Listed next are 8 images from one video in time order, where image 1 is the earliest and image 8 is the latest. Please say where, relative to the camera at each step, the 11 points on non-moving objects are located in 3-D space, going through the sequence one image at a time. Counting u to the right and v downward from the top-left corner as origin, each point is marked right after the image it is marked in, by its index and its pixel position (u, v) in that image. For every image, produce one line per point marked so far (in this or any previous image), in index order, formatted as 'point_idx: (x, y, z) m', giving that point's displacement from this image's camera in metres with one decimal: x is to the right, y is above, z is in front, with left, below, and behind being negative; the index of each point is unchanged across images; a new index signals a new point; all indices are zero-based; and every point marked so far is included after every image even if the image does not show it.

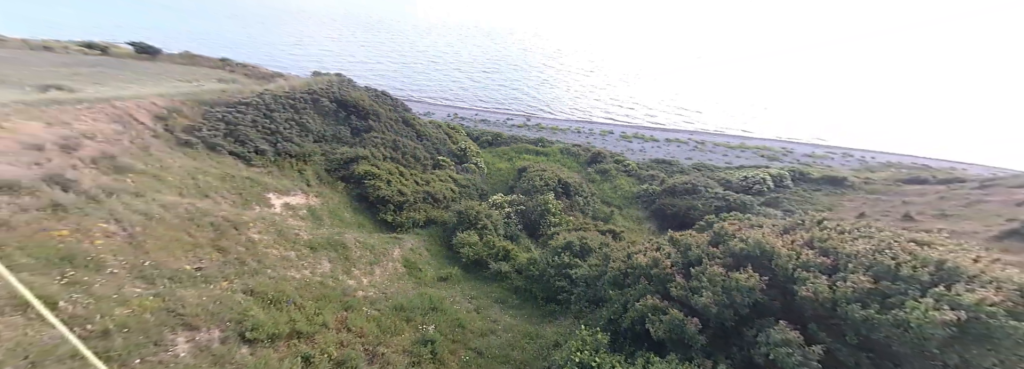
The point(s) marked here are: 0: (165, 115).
0: (-16.1, +3.2, +13.9) m
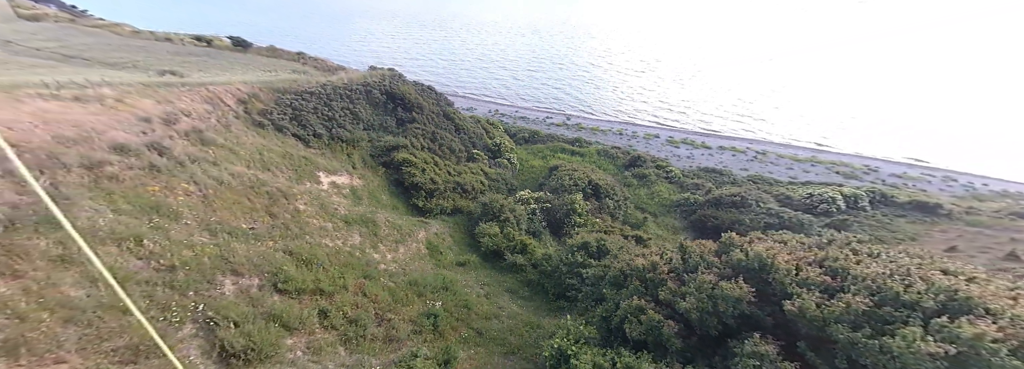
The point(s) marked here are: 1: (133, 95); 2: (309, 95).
0: (-14.5, +4.6, +16.2) m
1: (-12.9, +3.0, +10.1) m
2: (-13.5, +5.8, +19.8) m
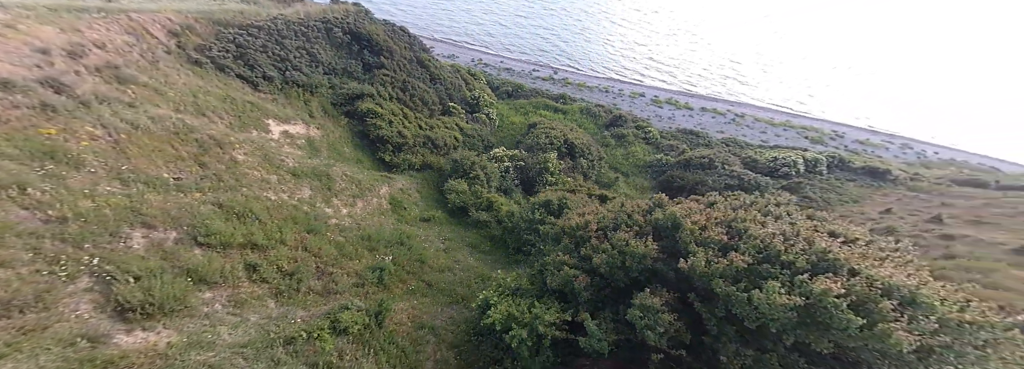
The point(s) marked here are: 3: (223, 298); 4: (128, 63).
0: (-15.9, +7.2, +14.3) m
1: (-14.1, +4.7, +8.6) m
2: (-15.1, +8.9, +17.8) m
3: (-5.4, -2.2, +5.8) m
4: (-13.0, +4.0, +10.0) m
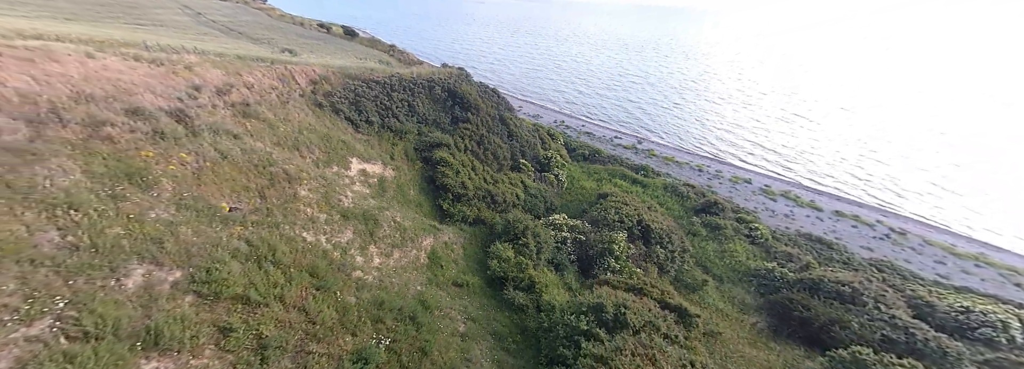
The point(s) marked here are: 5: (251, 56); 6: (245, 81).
0: (-11.5, +6.1, +17.6) m
1: (-11.5, +4.5, +11.3) m
2: (-9.6, +7.0, +20.9) m
3: (-5.3, -3.0, +5.2) m
4: (-10.3, +3.5, +12.1) m
5: (-15.7, +7.7, +18.2) m
6: (-11.0, +4.3, +12.4) m
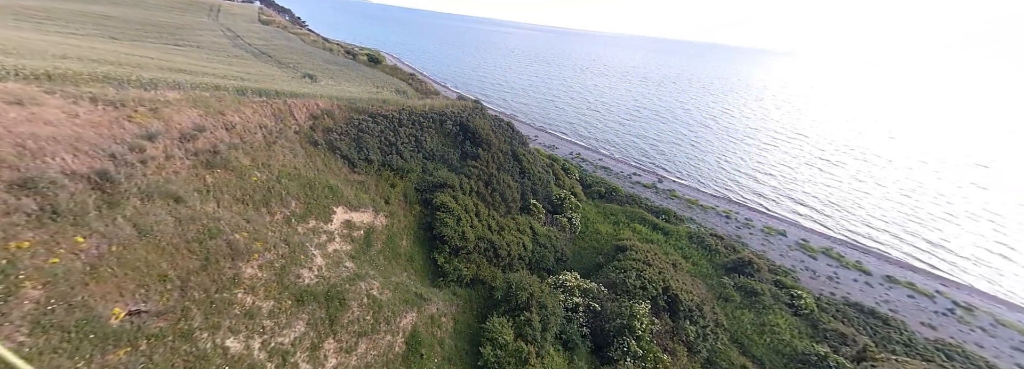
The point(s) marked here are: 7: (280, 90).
0: (-10.8, +3.8, +16.6) m
1: (-11.2, +2.7, +10.2) m
2: (-8.7, +4.4, +19.8) m
3: (-5.8, -4.6, +3.3) m
4: (-10.0, +1.5, +10.9) m
5: (-14.8, +5.7, +17.5) m
6: (-10.7, +2.4, +11.2) m
7: (-14.2, +5.8, +18.3) m
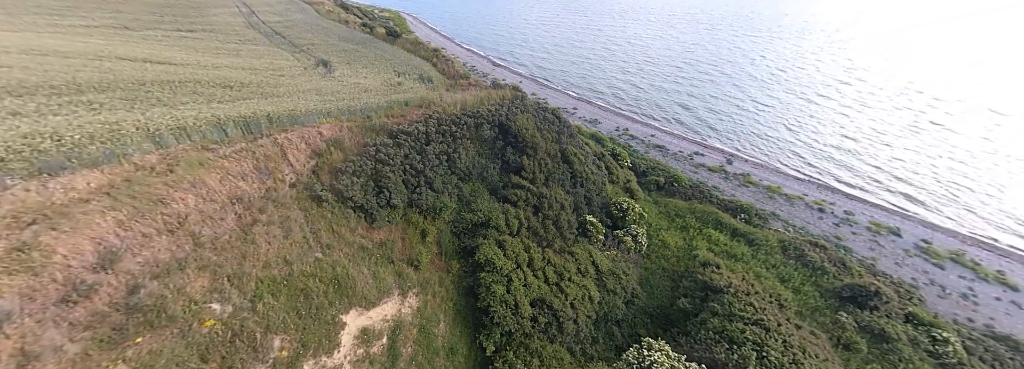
0: (-8.0, +1.5, +12.5) m
1: (-9.0, -0.5, +6.4) m
2: (-5.6, +2.5, +15.4) m
3: (-4.0, -8.6, 0.0) m
4: (-7.7, -1.5, +7.1) m
5: (-12.0, +3.3, +13.6) m
6: (-8.4, -0.7, +7.4) m
7: (-11.3, +3.6, +14.3) m
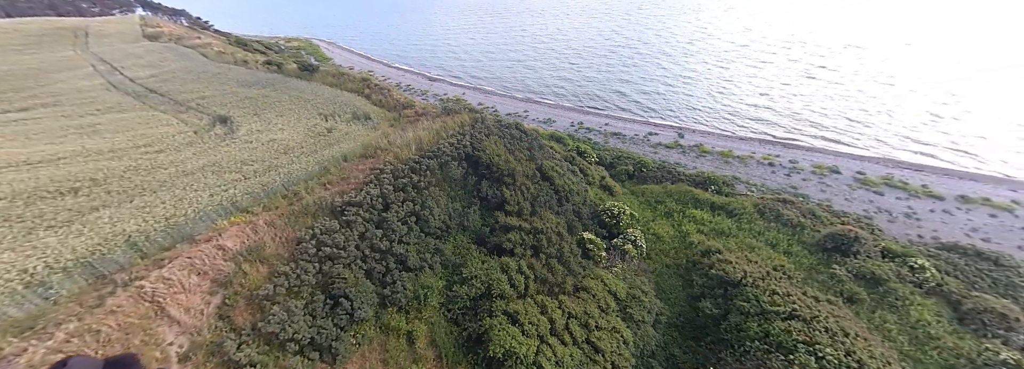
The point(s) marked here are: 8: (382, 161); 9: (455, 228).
0: (-8.0, -2.5, +8.4) m
1: (-7.7, -4.5, +2.2) m
2: (-6.3, -1.0, +11.7) m
3: (-0.2, -11.1, -3.3) m
4: (-6.3, -5.2, +3.2) m
5: (-12.4, -1.6, +8.9) m
6: (-7.2, -4.5, +3.4) m
7: (-11.9, -1.2, +9.7) m
8: (-6.6, +1.2, +15.1) m
9: (-2.5, -2.3, +13.8) m
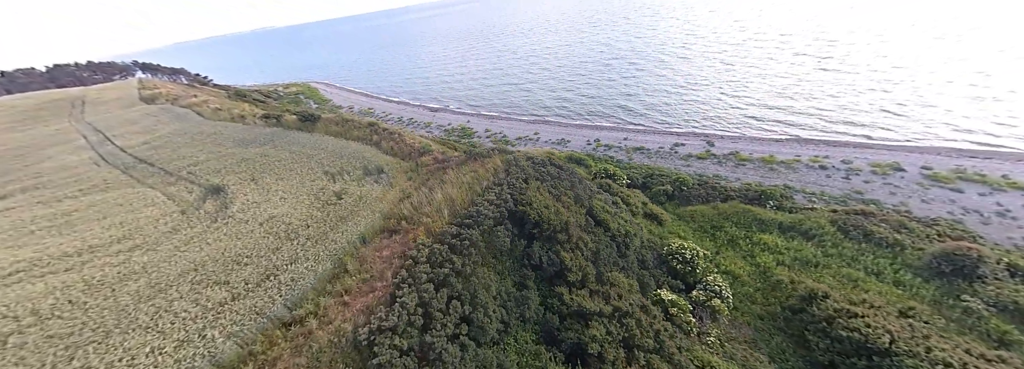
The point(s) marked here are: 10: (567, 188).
0: (-5.0, -5.7, +4.7) m
1: (-4.7, -7.3, -1.6) m
2: (-3.4, -4.3, +8.0) m
3: (+3.4, -12.8, -7.6) m
4: (-3.1, -8.0, -0.7) m
5: (-9.5, -5.3, +5.3) m
6: (-4.1, -7.4, -0.5) m
7: (-9.0, -4.9, +6.1) m
8: (-3.9, -2.3, +11.6) m
9: (+0.5, -5.3, +10.0) m
10: (+3.7, -0.6, +17.7) m
